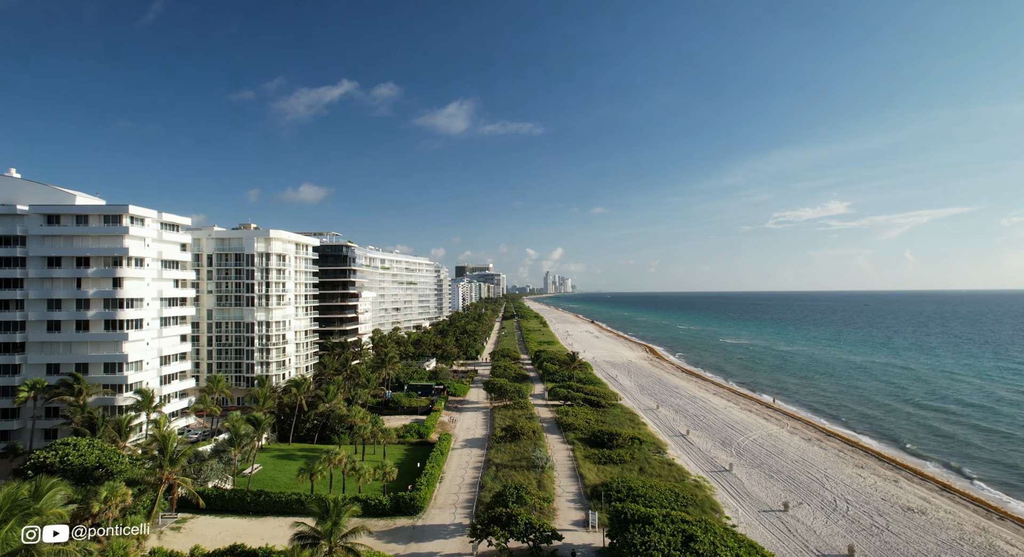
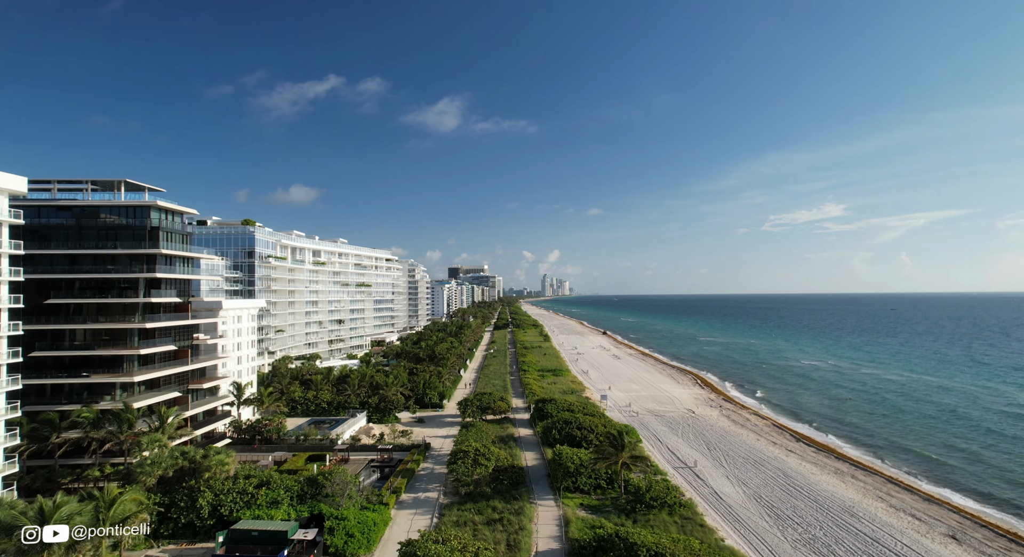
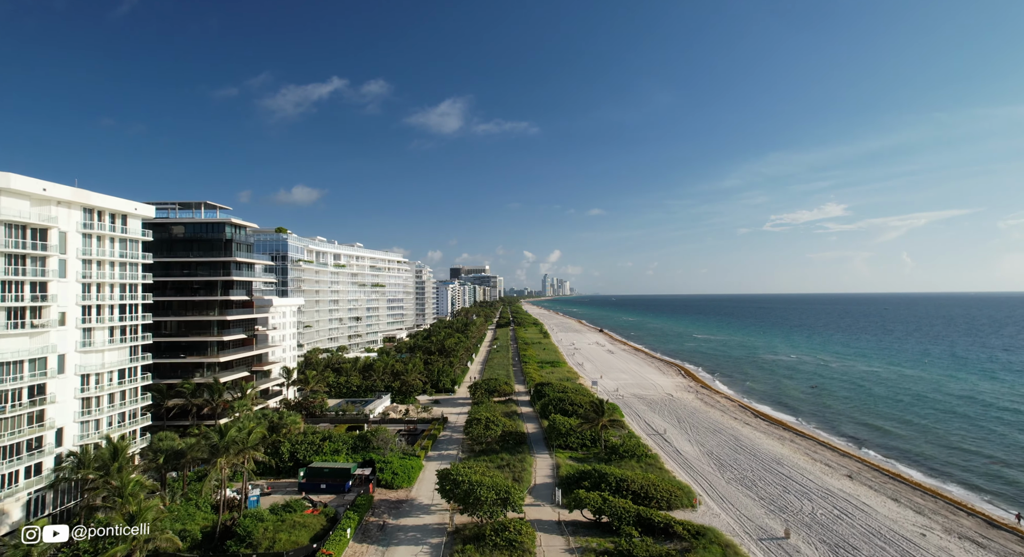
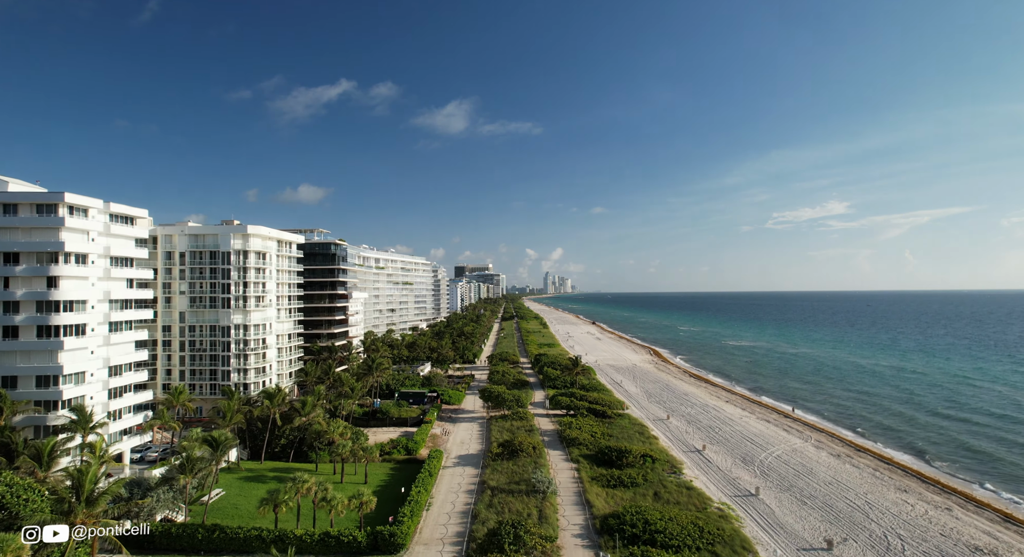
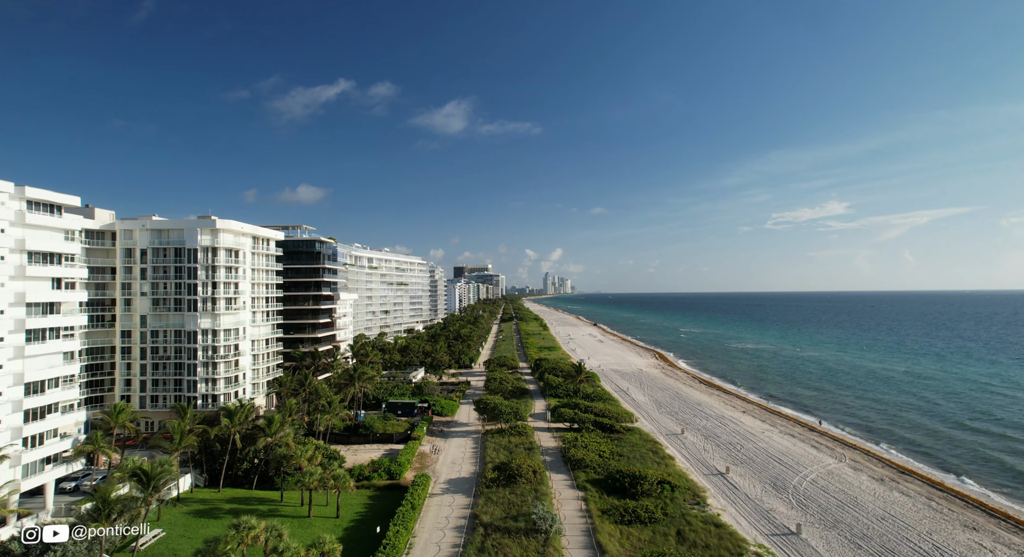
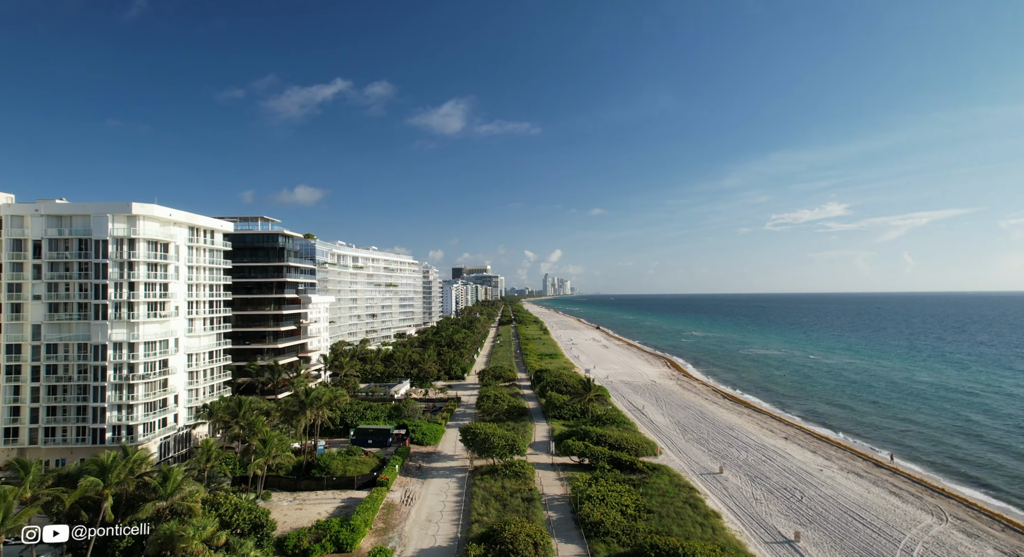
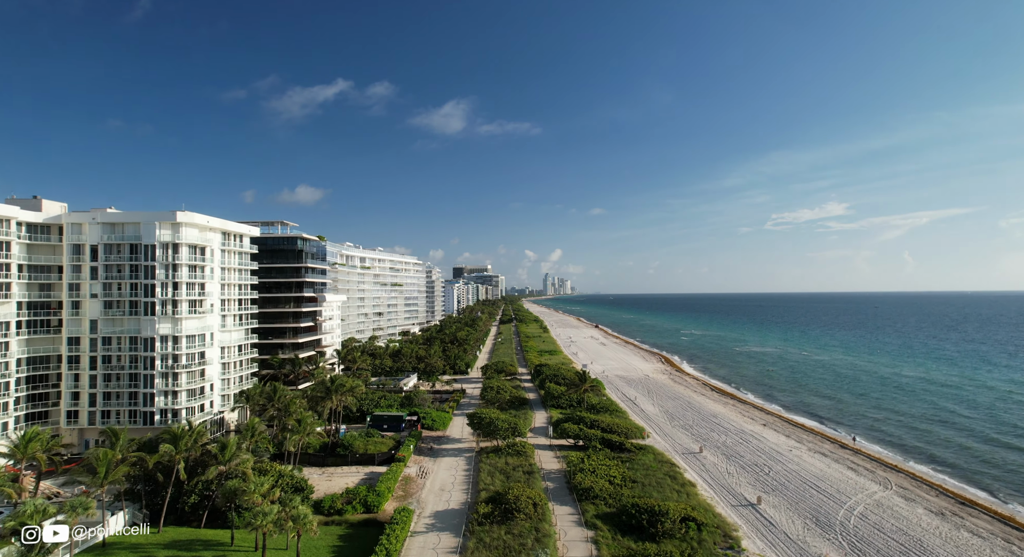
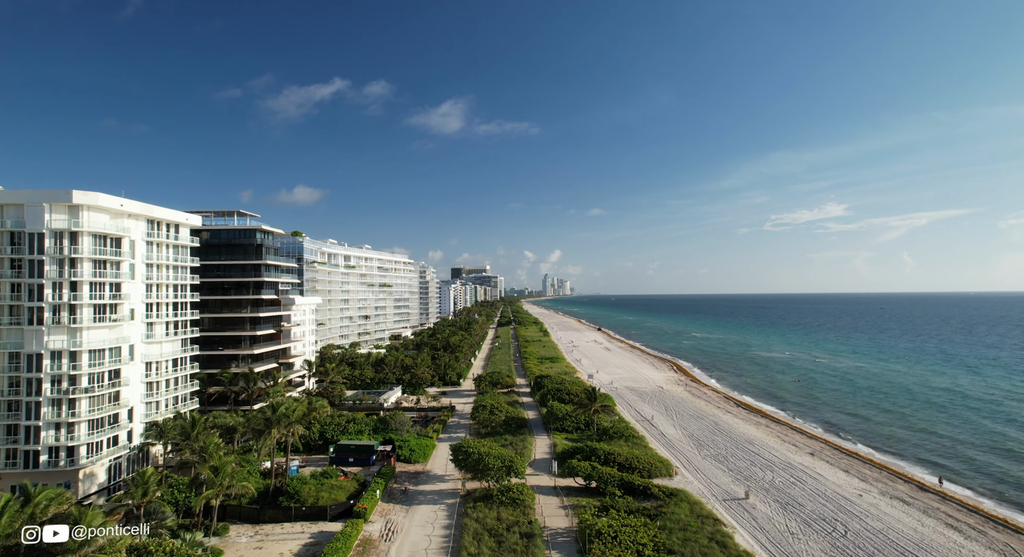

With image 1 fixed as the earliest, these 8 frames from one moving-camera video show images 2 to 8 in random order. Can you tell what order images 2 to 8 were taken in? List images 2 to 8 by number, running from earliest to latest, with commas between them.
4, 5, 7, 6, 8, 3, 2
